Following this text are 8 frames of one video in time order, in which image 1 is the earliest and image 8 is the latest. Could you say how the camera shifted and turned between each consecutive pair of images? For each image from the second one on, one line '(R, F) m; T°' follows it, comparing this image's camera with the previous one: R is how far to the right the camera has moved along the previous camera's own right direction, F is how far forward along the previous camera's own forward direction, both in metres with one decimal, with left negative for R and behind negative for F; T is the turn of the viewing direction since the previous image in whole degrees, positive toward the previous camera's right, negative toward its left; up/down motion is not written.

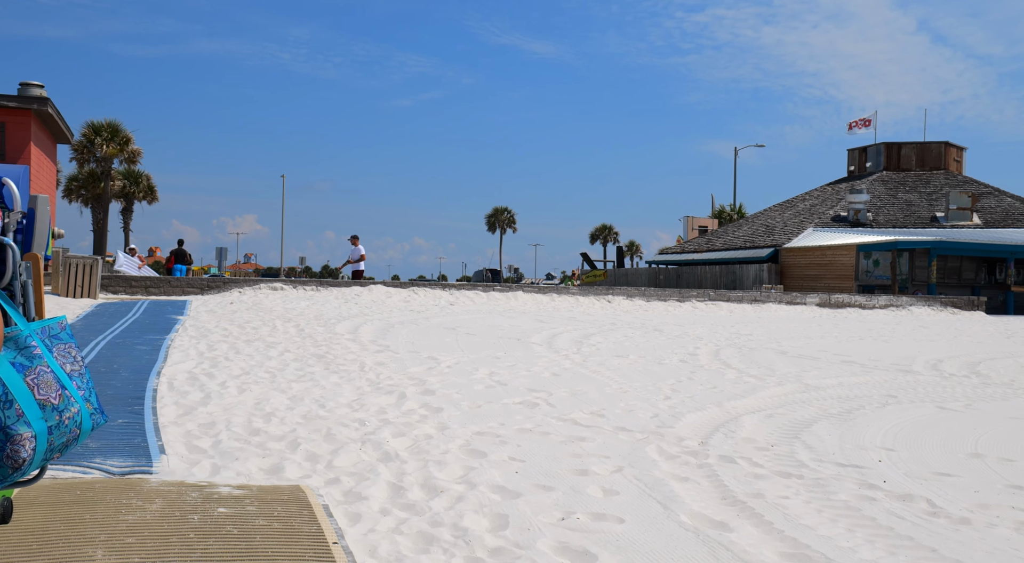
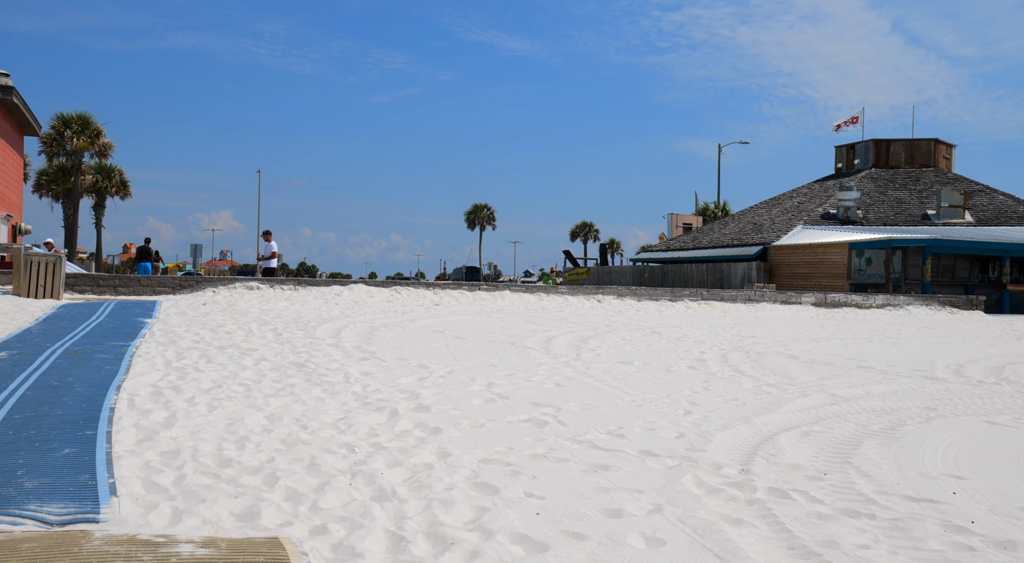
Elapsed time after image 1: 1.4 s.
(-0.3, +1.0) m; +1°
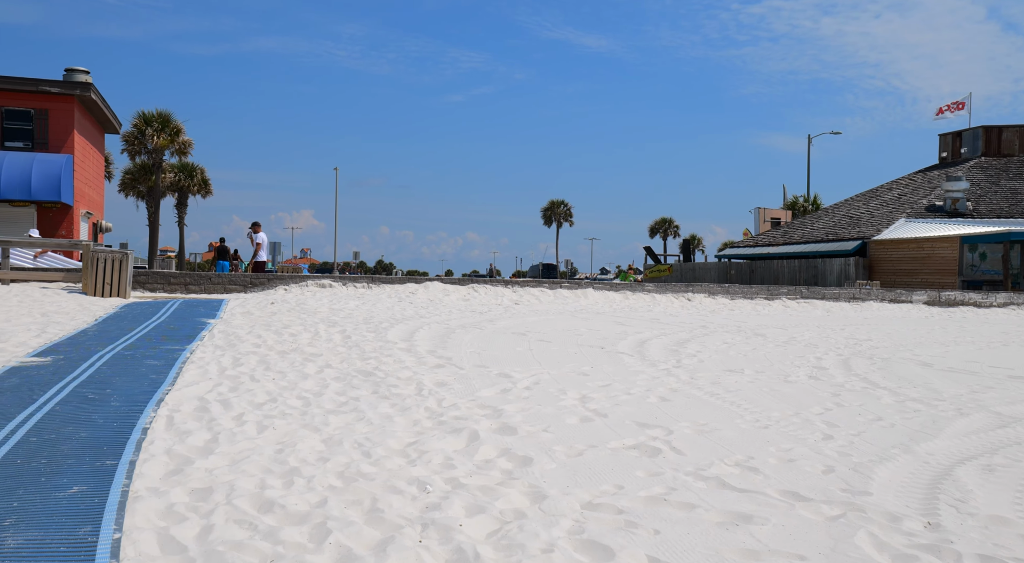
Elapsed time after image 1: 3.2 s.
(-0.2, +1.4) m; -5°
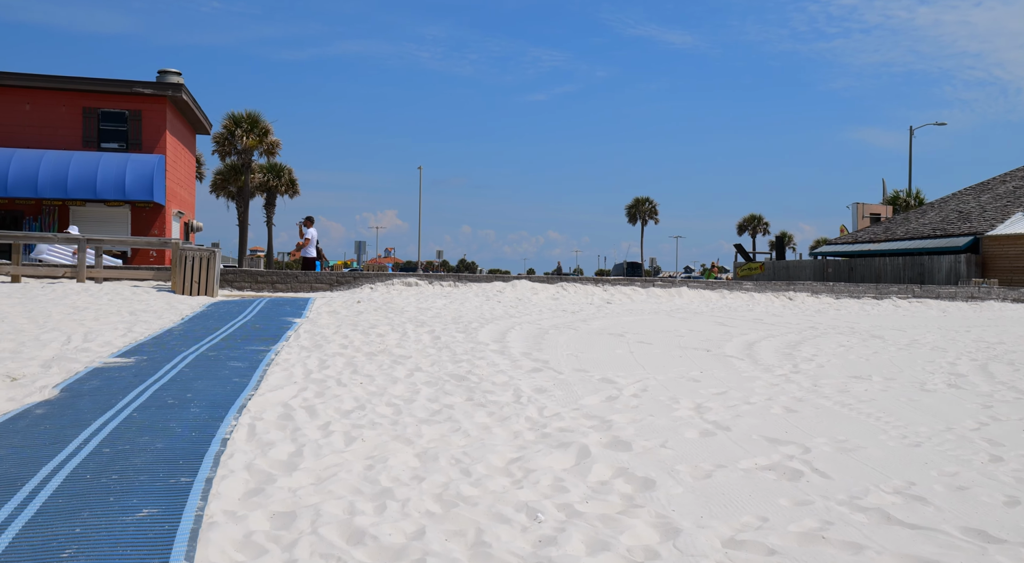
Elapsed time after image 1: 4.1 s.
(-0.2, +0.8) m; -5°
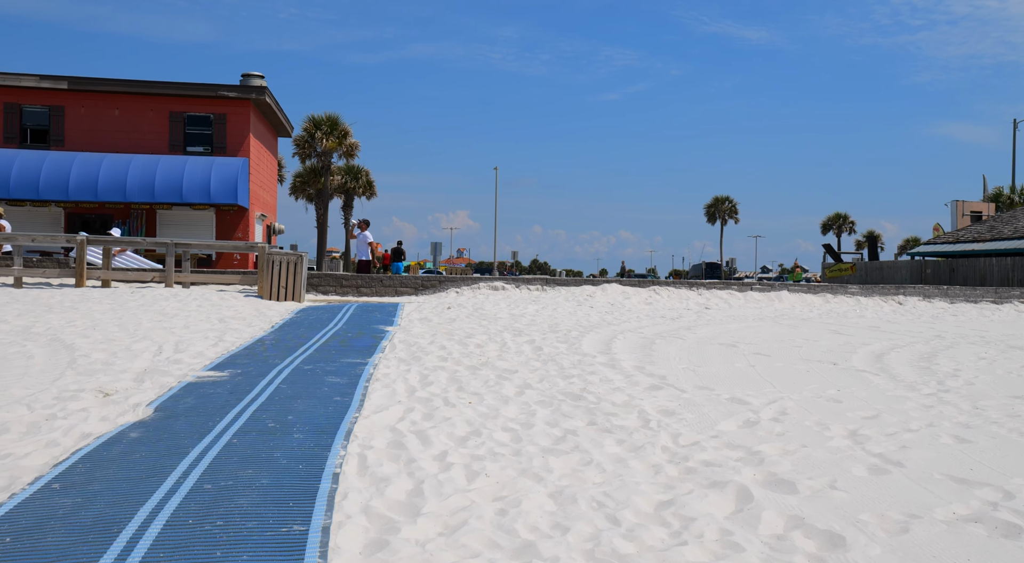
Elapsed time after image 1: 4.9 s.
(-0.5, +0.8) m; -5°
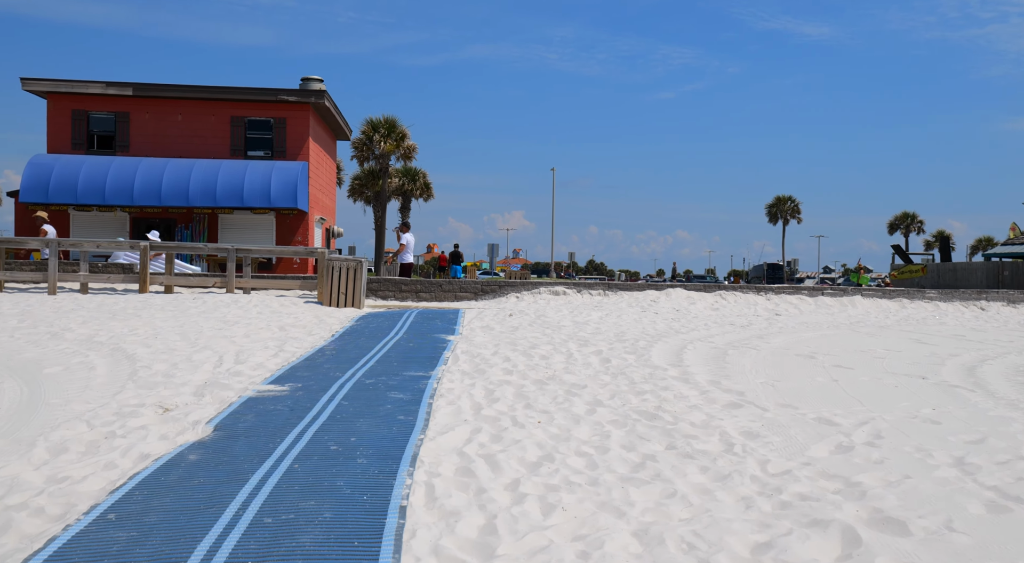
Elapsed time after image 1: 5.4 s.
(-0.1, +0.4) m; -4°
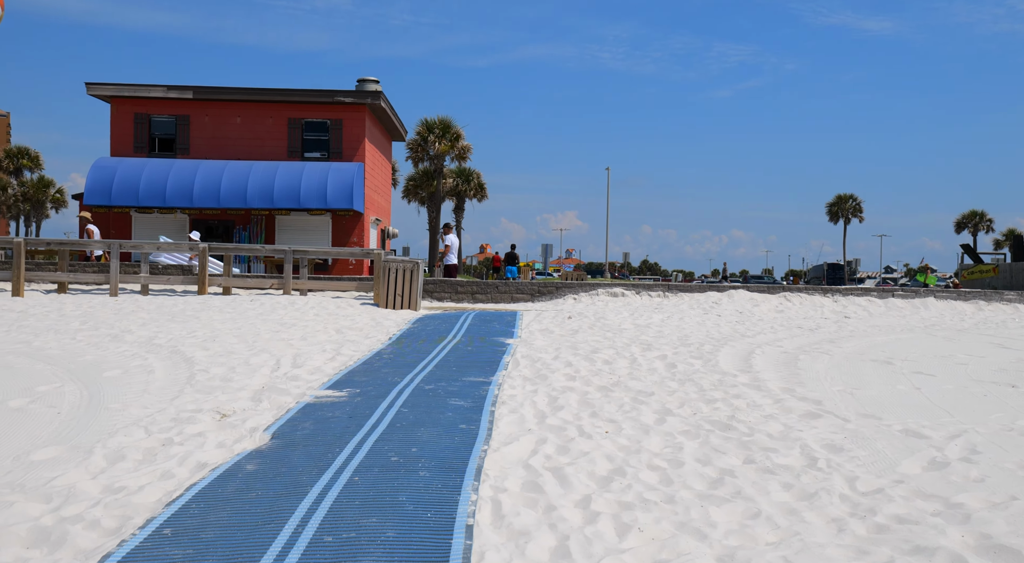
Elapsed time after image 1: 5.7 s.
(-0.1, +0.3) m; -3°
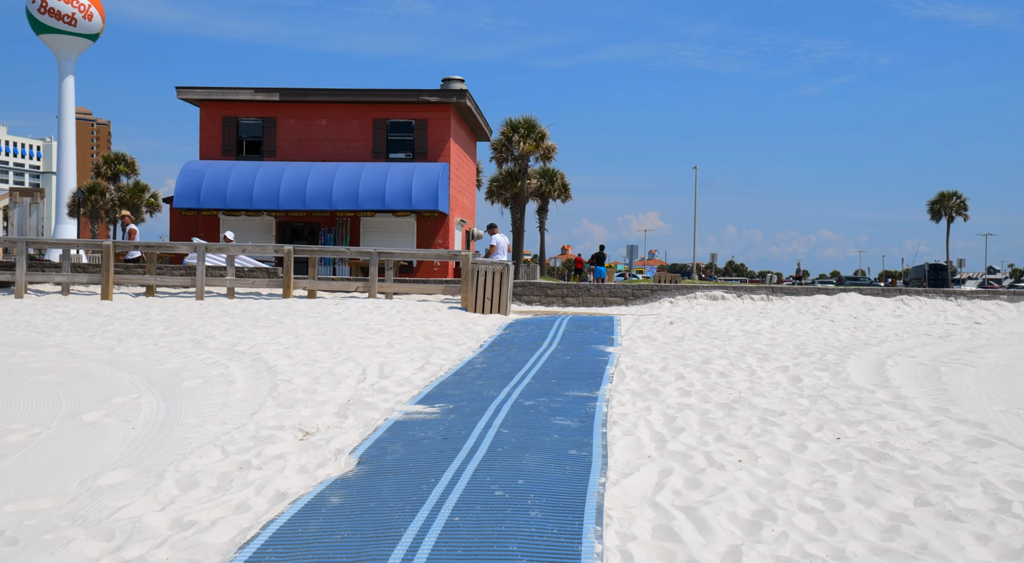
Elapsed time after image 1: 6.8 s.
(-0.3, +0.9) m; -5°
